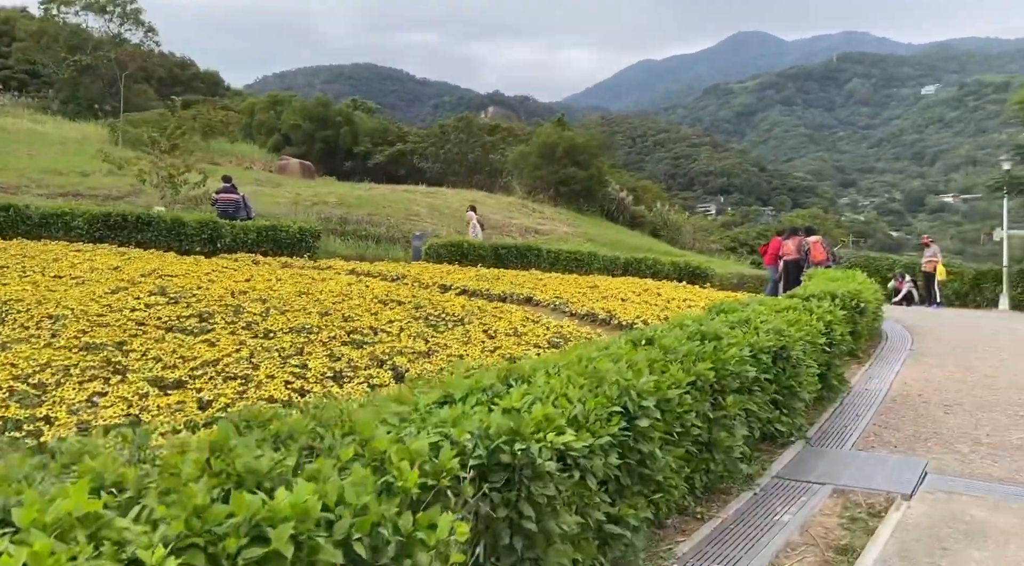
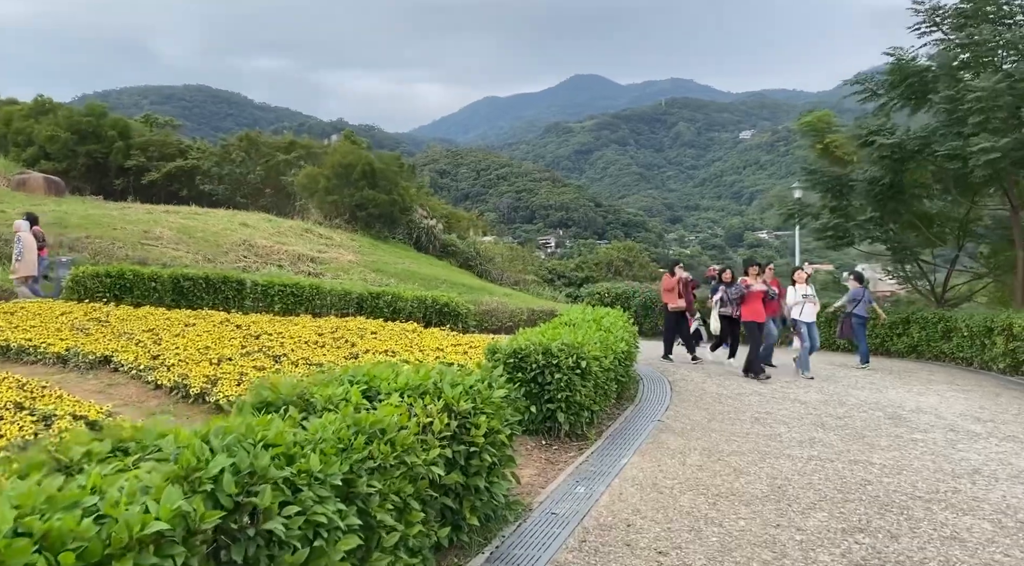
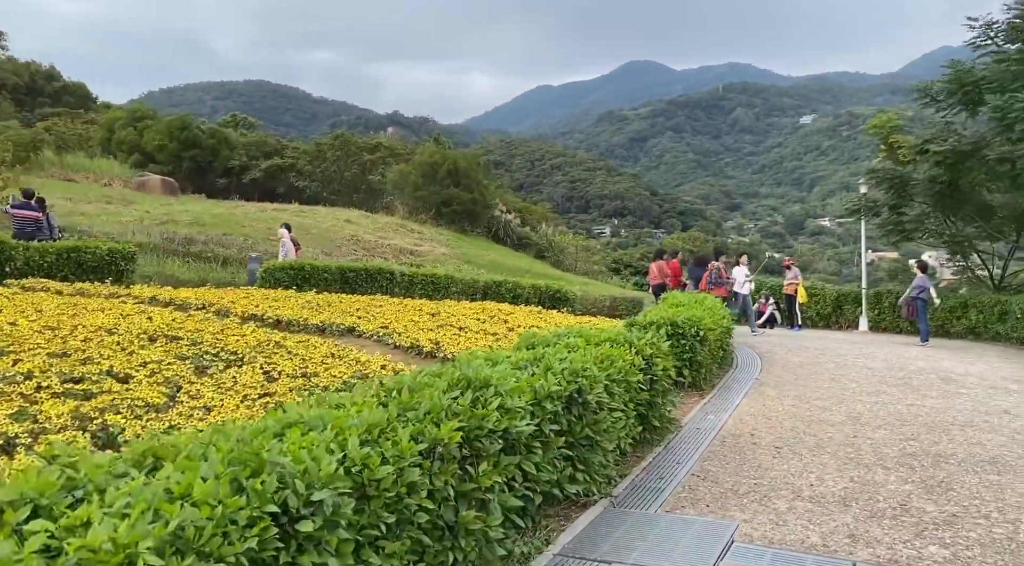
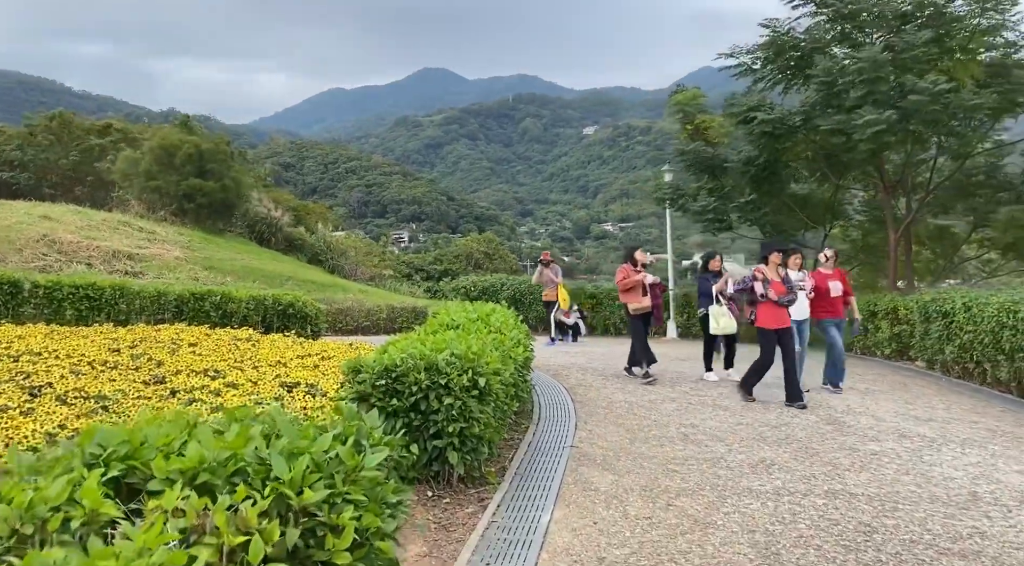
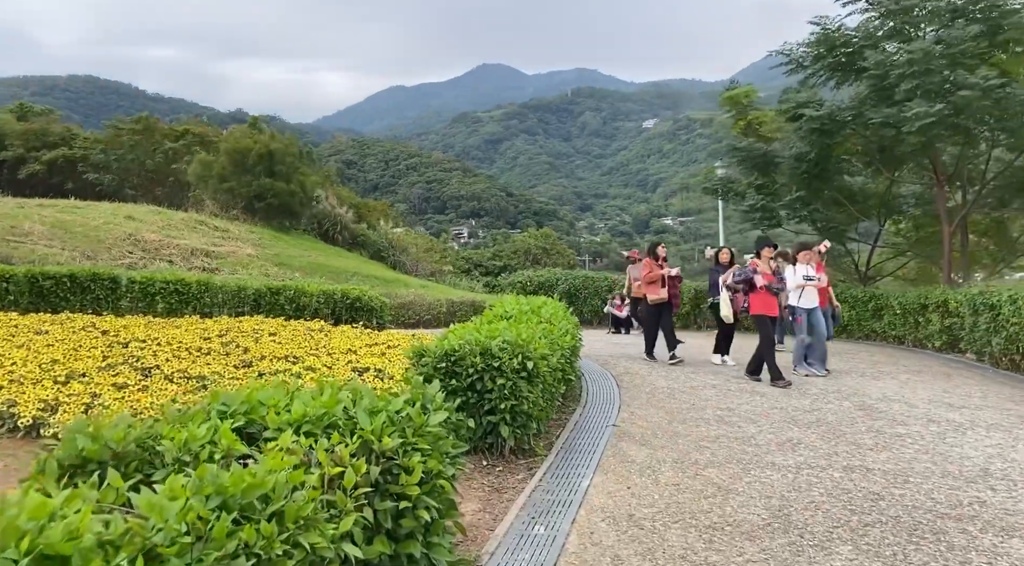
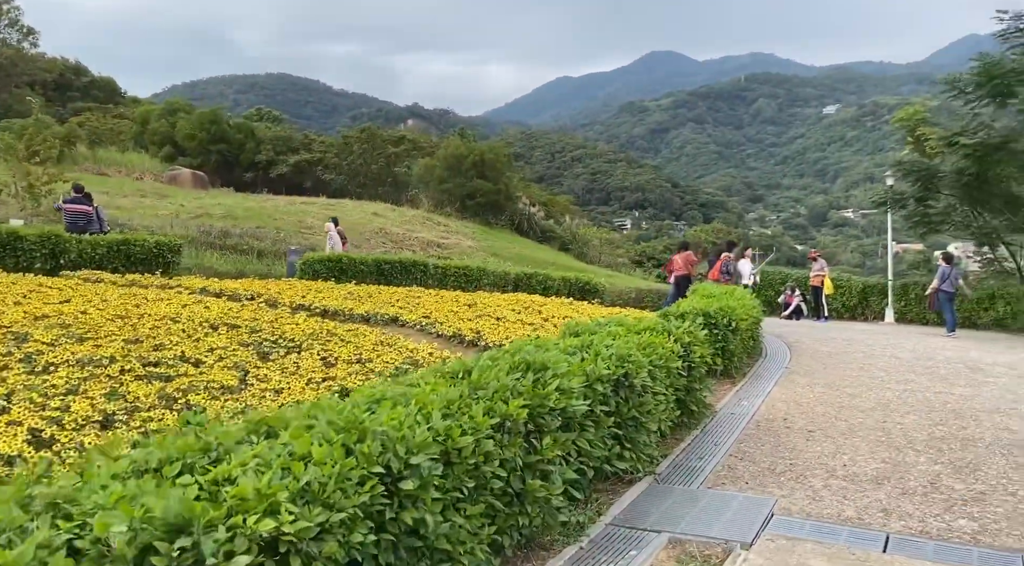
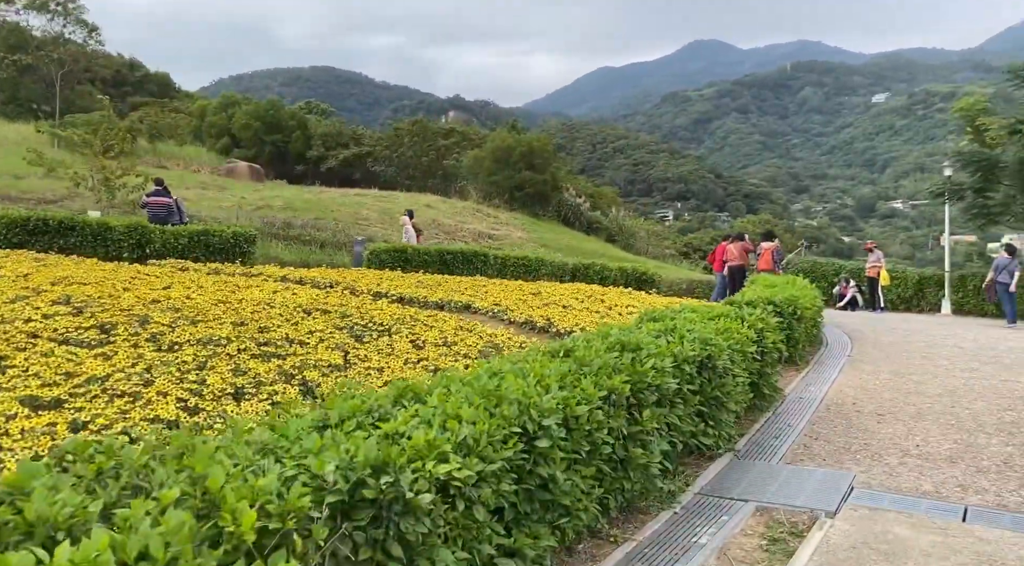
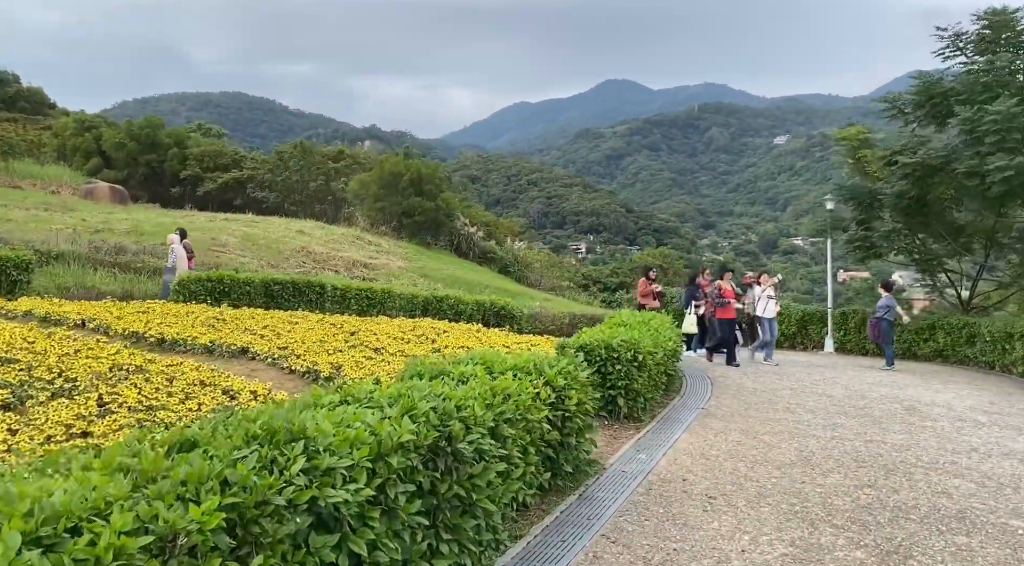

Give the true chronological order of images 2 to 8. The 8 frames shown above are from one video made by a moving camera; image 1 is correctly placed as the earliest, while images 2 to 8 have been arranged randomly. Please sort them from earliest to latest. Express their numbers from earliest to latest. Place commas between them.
7, 6, 3, 8, 2, 5, 4
